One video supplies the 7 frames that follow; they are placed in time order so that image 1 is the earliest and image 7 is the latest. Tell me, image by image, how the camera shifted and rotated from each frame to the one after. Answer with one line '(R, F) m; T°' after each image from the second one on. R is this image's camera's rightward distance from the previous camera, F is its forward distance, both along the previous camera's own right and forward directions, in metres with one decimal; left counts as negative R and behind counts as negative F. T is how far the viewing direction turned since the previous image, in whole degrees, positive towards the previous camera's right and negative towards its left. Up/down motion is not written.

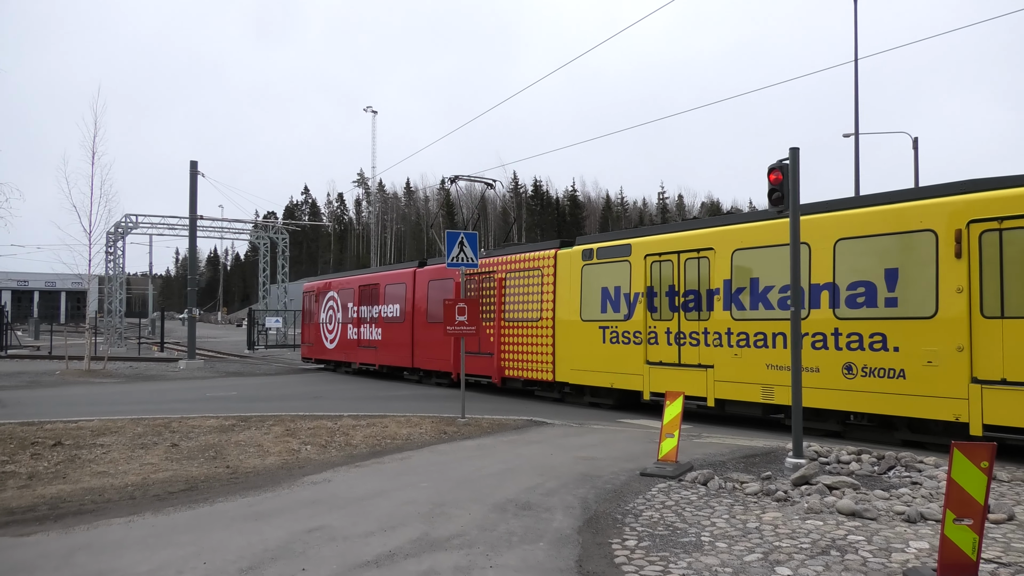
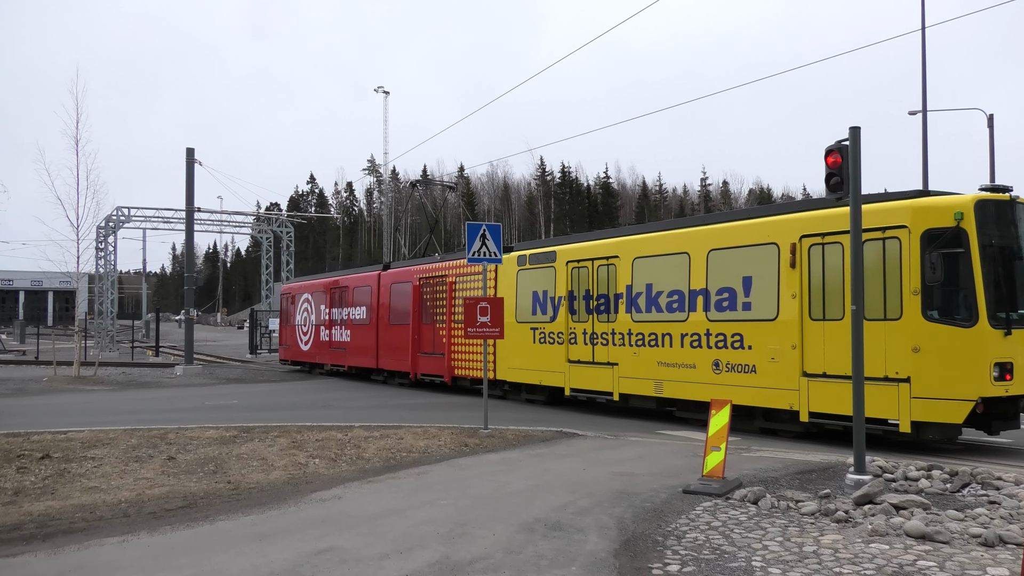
(-0.5, +0.9) m; -1°
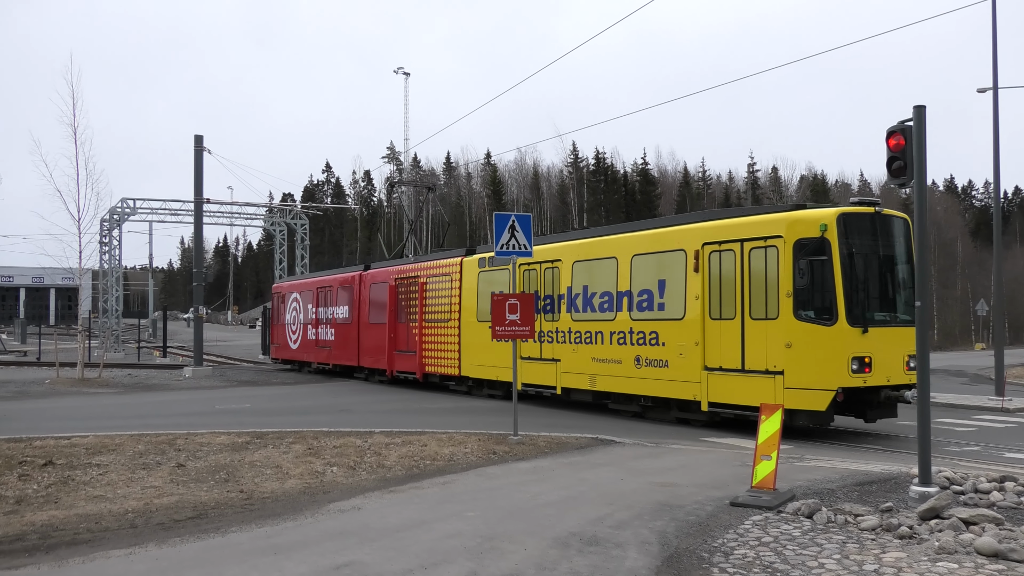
(-0.5, +0.6) m; -1°
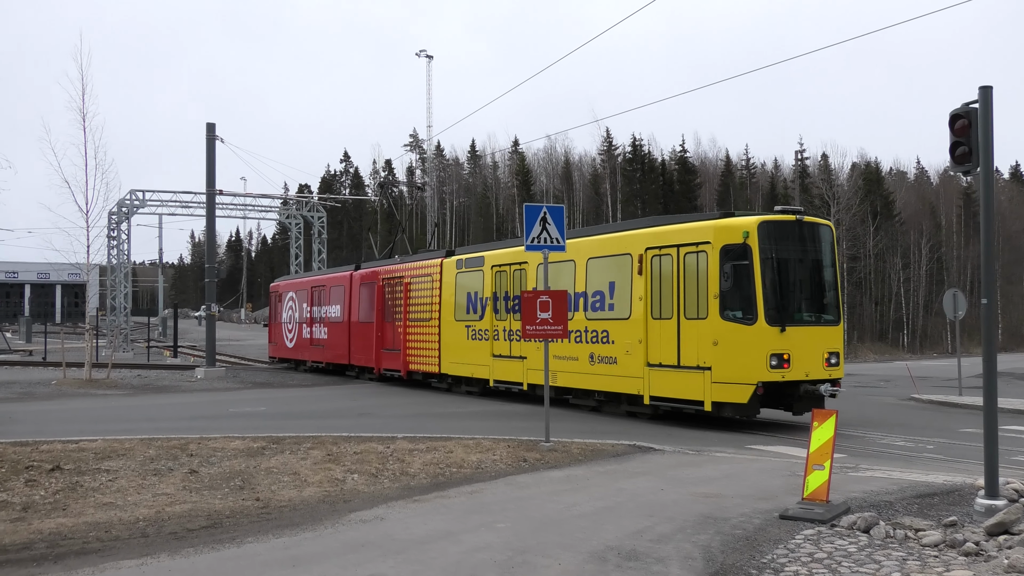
(-0.5, +0.5) m; -1°
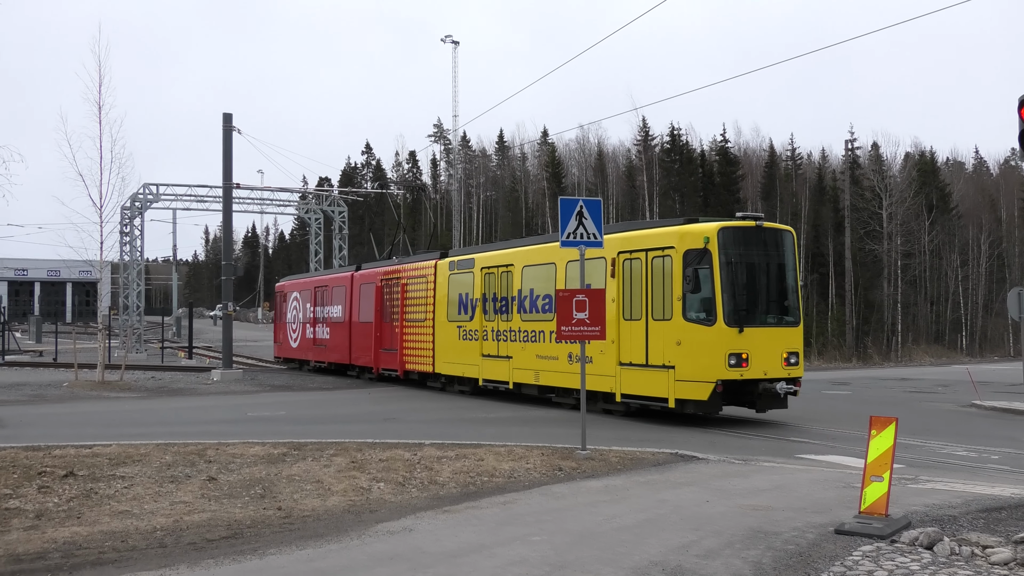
(-0.6, +0.5) m; -1°
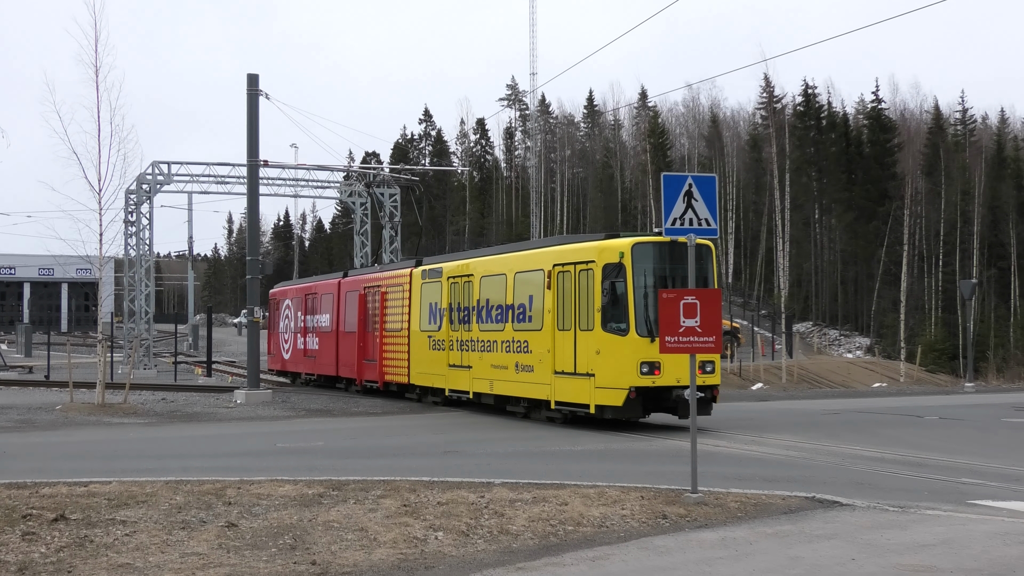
(-1.2, +1.4) m; -1°
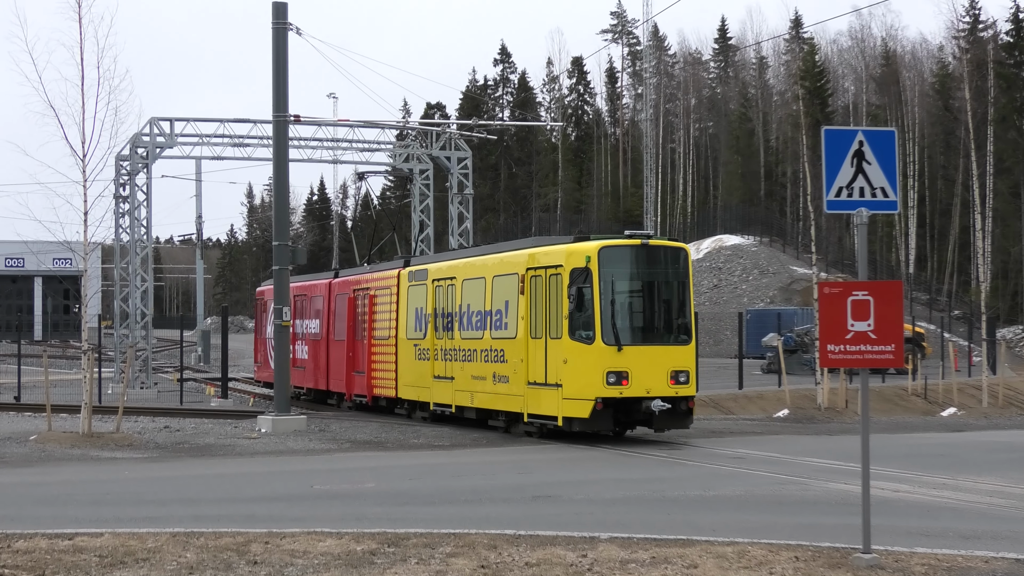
(-1.2, +1.4) m; -1°
